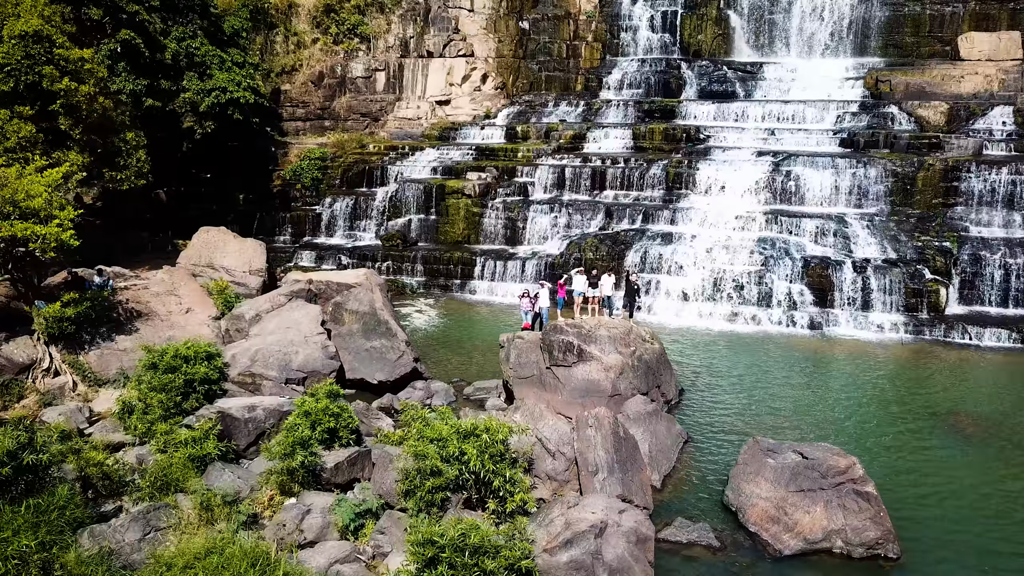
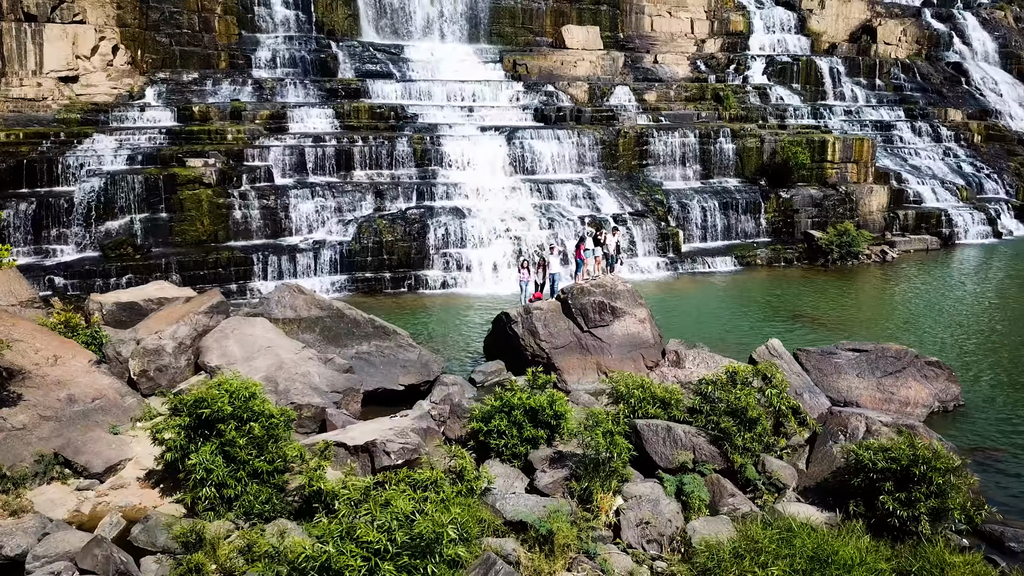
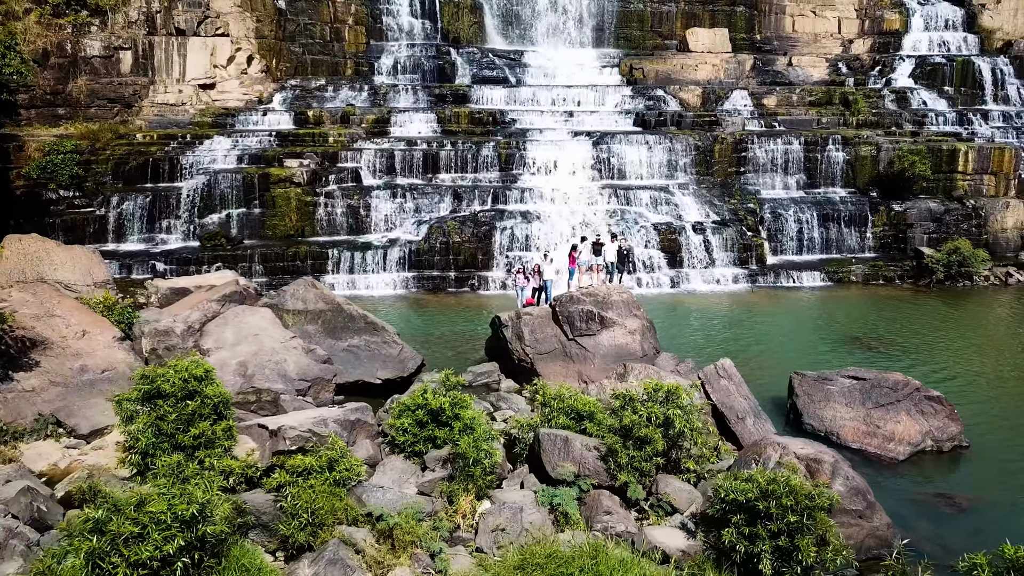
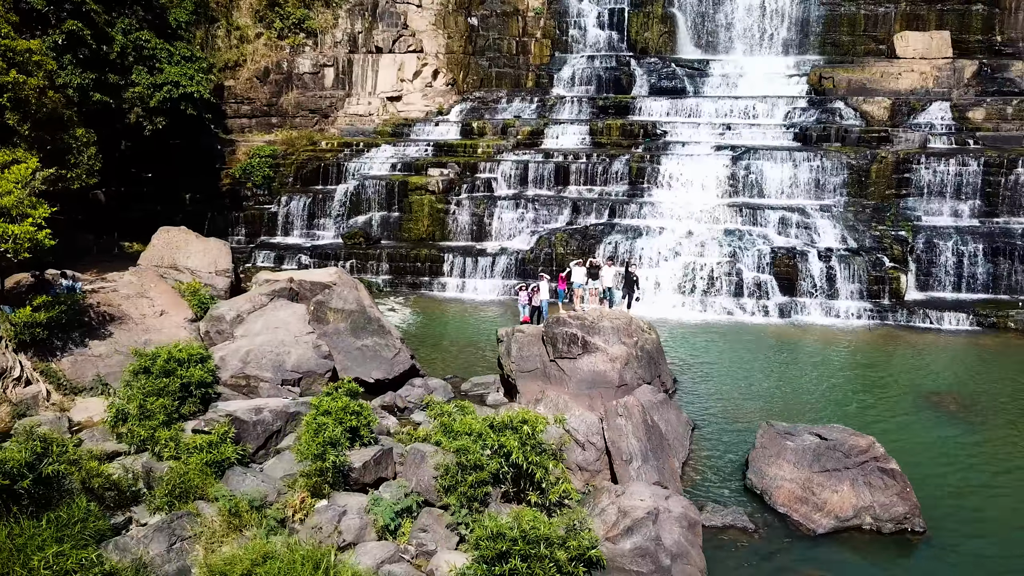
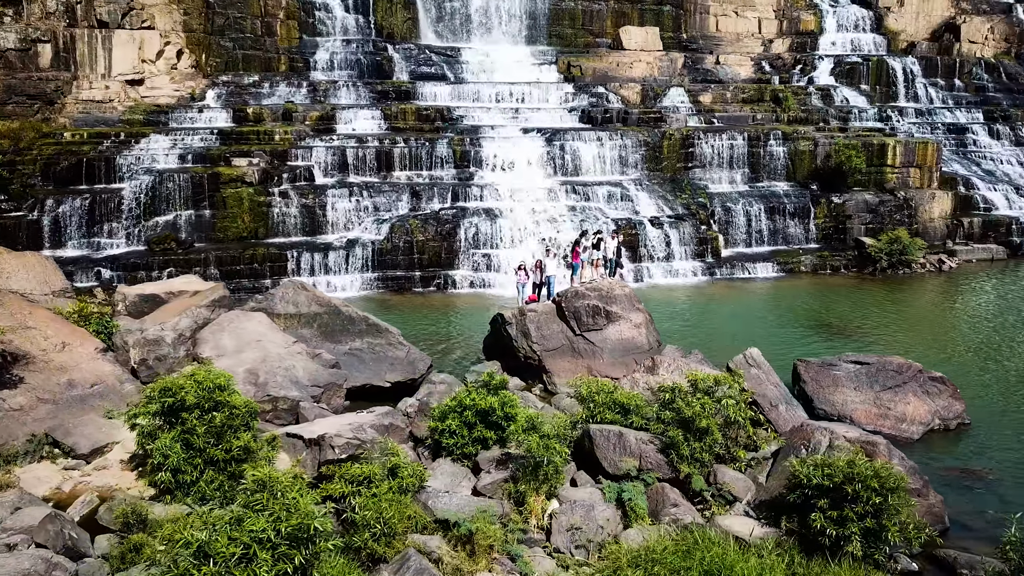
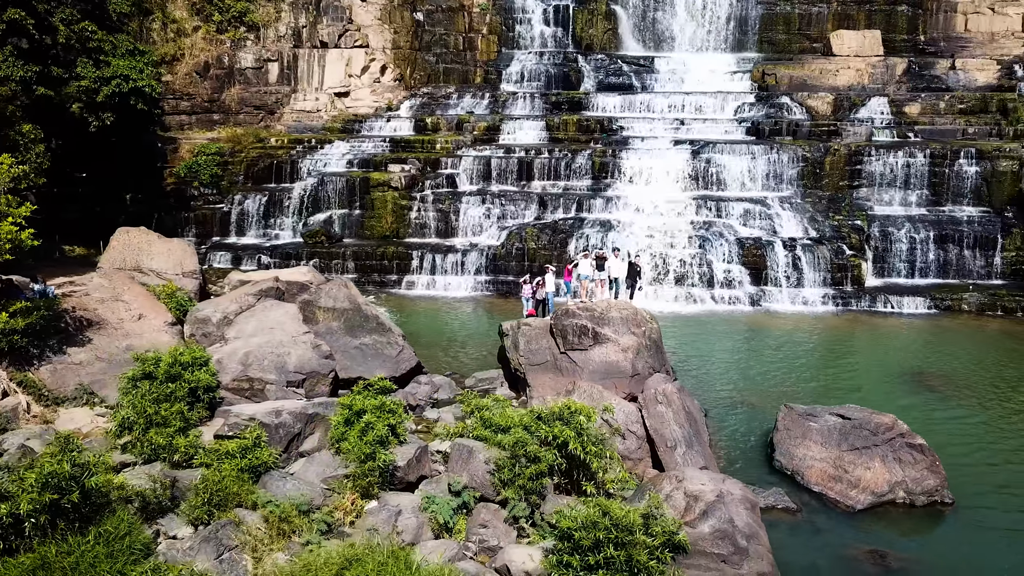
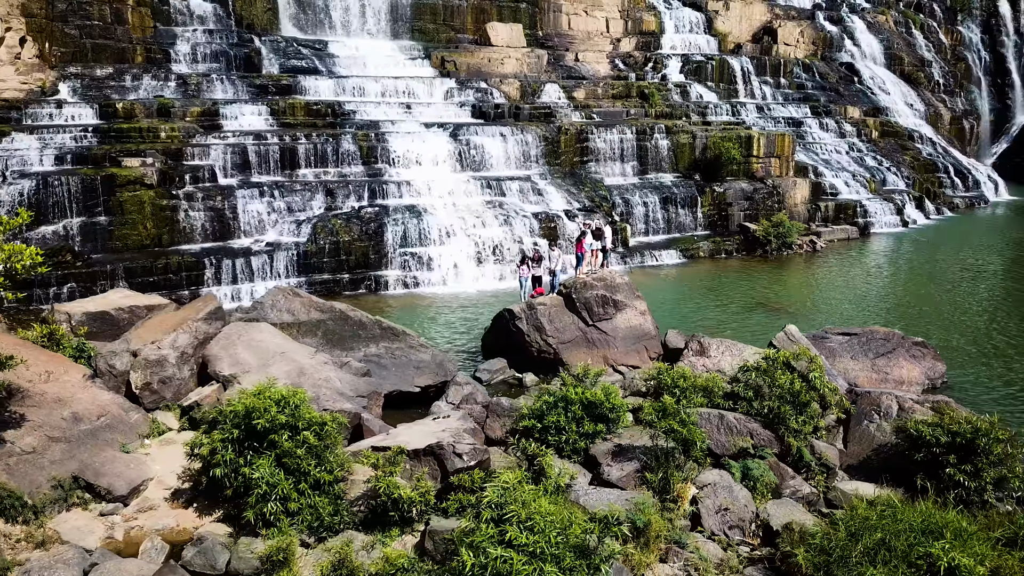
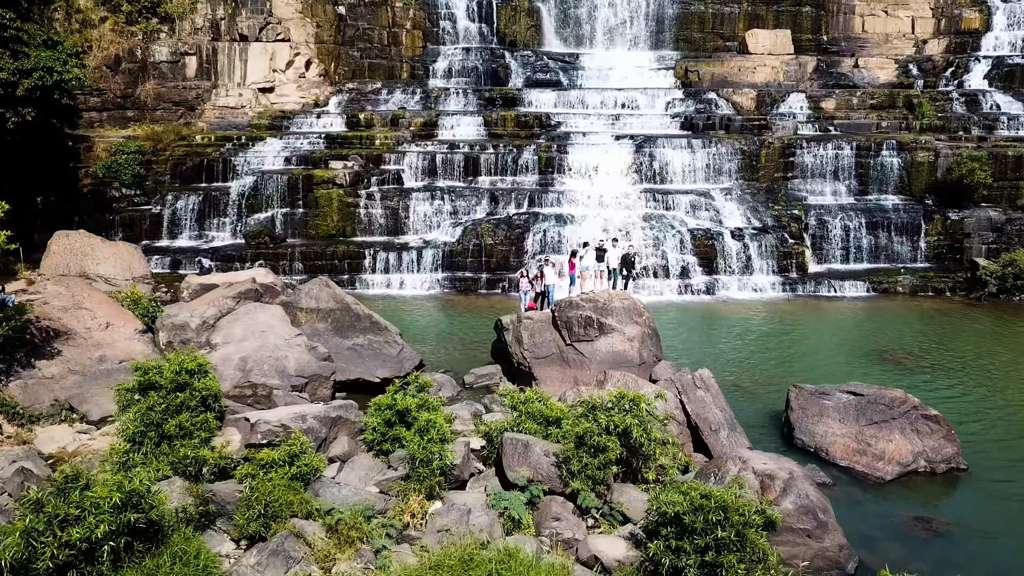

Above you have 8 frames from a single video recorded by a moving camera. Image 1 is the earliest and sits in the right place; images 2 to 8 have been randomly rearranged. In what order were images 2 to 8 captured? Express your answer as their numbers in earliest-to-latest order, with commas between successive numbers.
4, 6, 8, 3, 5, 2, 7
